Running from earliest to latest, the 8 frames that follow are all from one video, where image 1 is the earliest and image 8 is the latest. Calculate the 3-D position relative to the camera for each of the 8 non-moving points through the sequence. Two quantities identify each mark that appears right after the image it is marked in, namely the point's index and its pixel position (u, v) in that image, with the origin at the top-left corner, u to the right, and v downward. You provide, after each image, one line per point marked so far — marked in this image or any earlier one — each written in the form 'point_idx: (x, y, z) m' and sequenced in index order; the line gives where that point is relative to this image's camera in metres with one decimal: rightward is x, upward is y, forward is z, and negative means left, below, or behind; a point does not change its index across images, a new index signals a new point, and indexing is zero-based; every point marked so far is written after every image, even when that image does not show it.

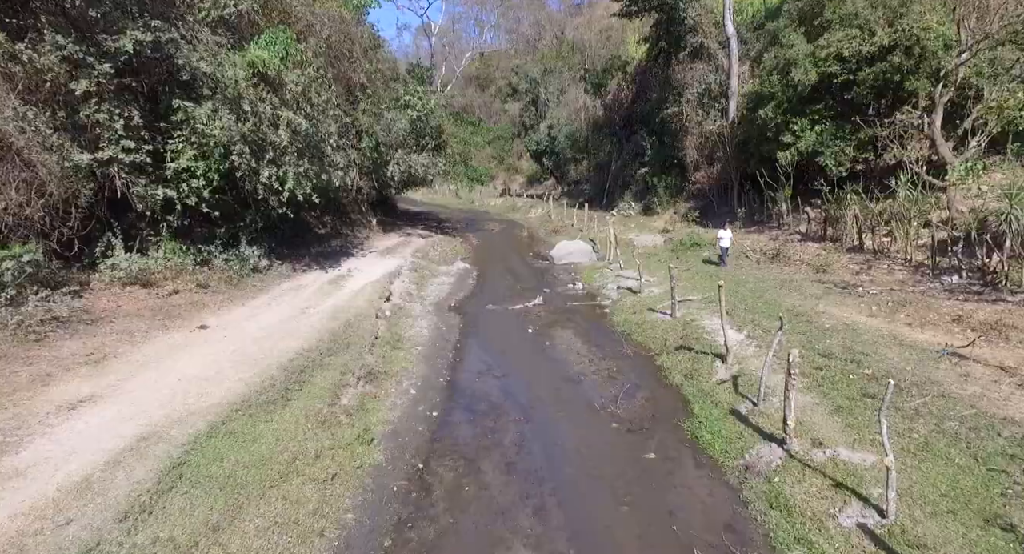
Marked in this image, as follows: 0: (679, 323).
0: (+4.0, -1.1, +14.5) m
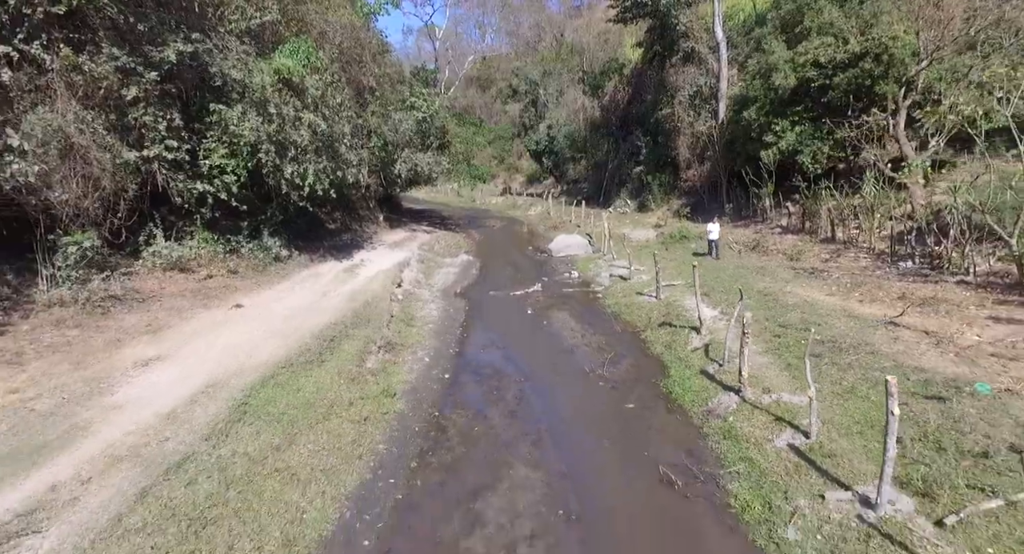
0: (+4.1, -0.7, +16.3) m
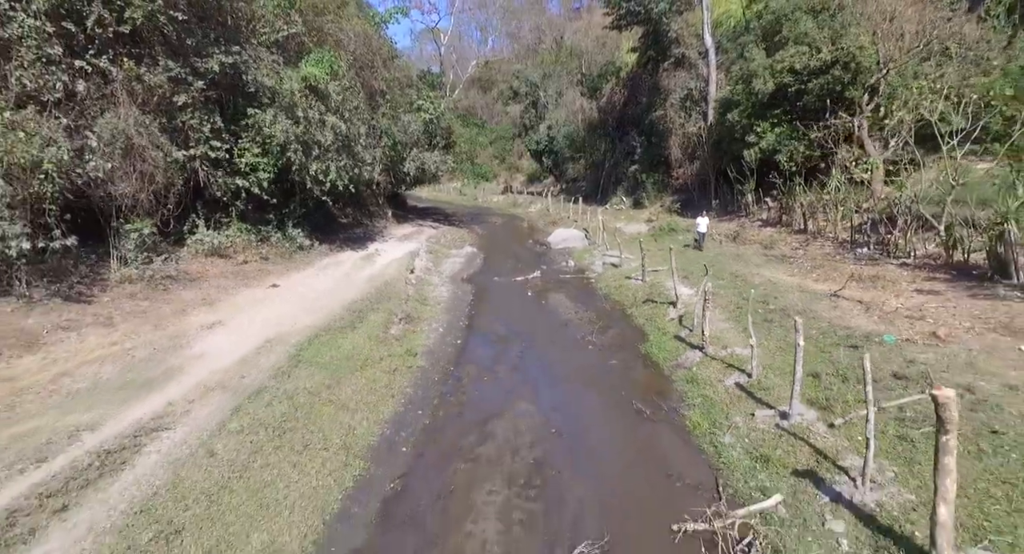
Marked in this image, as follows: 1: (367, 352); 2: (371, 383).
0: (+4.1, -0.2, +18.5) m
1: (-2.9, -1.5, +12.5) m
2: (-2.5, -1.9, +11.1) m
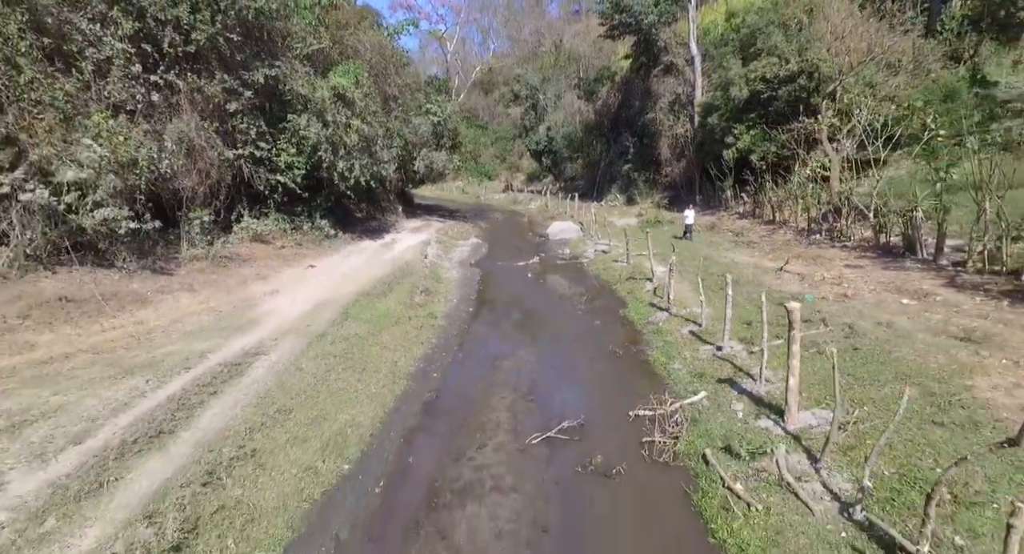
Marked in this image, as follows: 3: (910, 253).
0: (+4.2, +0.4, +21.5) m
1: (-2.9, -0.9, +15.6) m
2: (-2.4, -1.3, +14.1) m
3: (+10.4, +0.6, +15.9) m
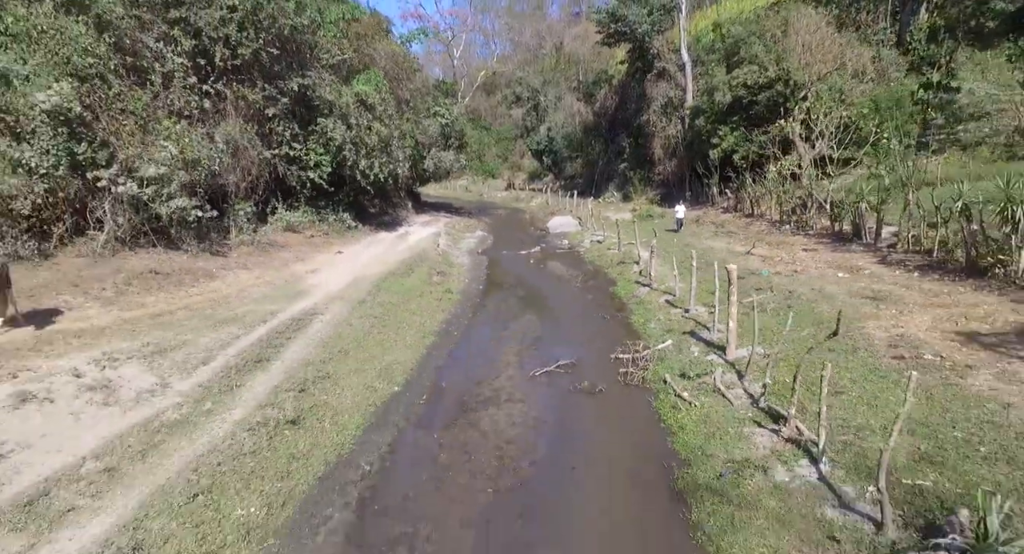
0: (+4.4, +1.0, +24.3) m
1: (-2.7, -0.3, +18.4) m
2: (-2.3, -0.7, +16.9) m
3: (+10.6, +1.2, +18.7) m
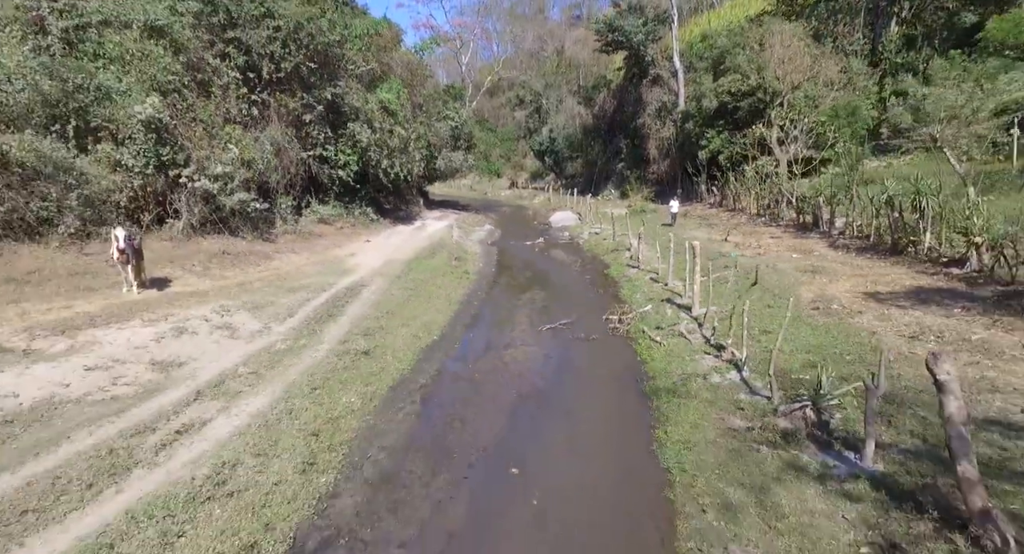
0: (+4.7, +1.5, +27.5) m
1: (-2.4, +0.3, +21.5) m
2: (-2.0, -0.1, +20.1) m
3: (+10.9, +1.8, +21.8) m
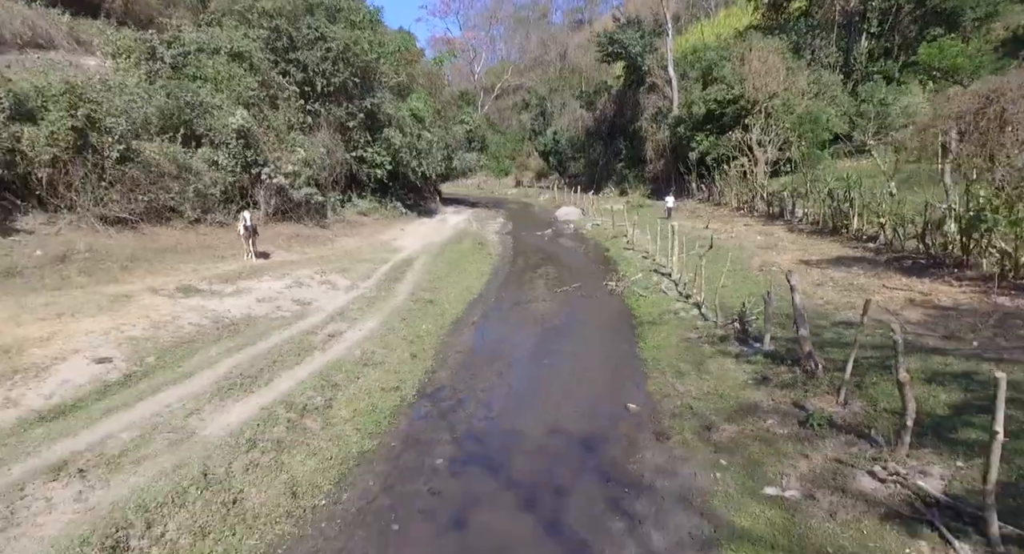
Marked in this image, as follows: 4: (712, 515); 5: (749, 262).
0: (+5.4, +2.3, +31.8) m
1: (-1.7, +1.1, +25.8) m
2: (-1.3, +0.7, +24.4) m
3: (+11.6, +2.6, +26.1) m
4: (+2.1, -2.5, +6.4) m
5: (+6.7, +0.4, +17.5) m
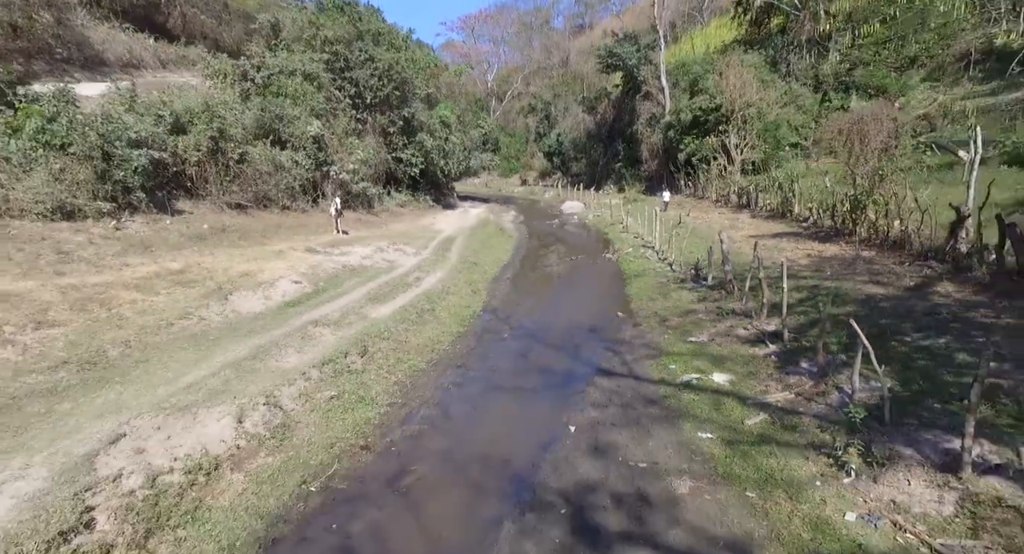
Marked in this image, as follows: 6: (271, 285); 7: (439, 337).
0: (+6.2, +3.4, +37.4) m
1: (-0.9, +2.2, +31.5) m
2: (-0.5, +1.7, +30.1) m
3: (+12.4, +3.6, +31.8) m
4: (+2.9, -1.4, +12.1) m
5: (+7.5, +1.4, +23.1) m
6: (-5.4, -0.2, +13.8) m
7: (-1.5, -1.3, +12.9) m
